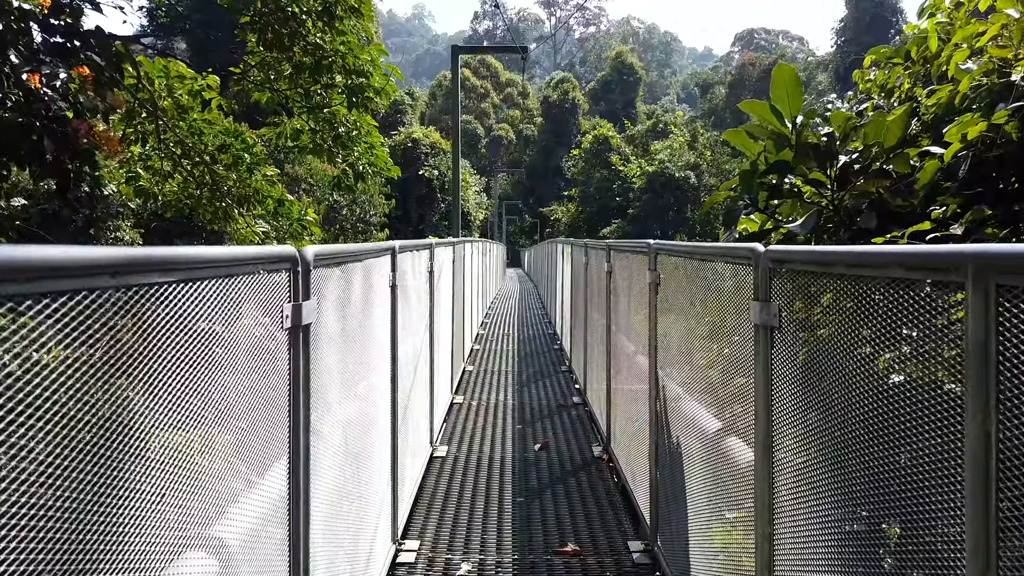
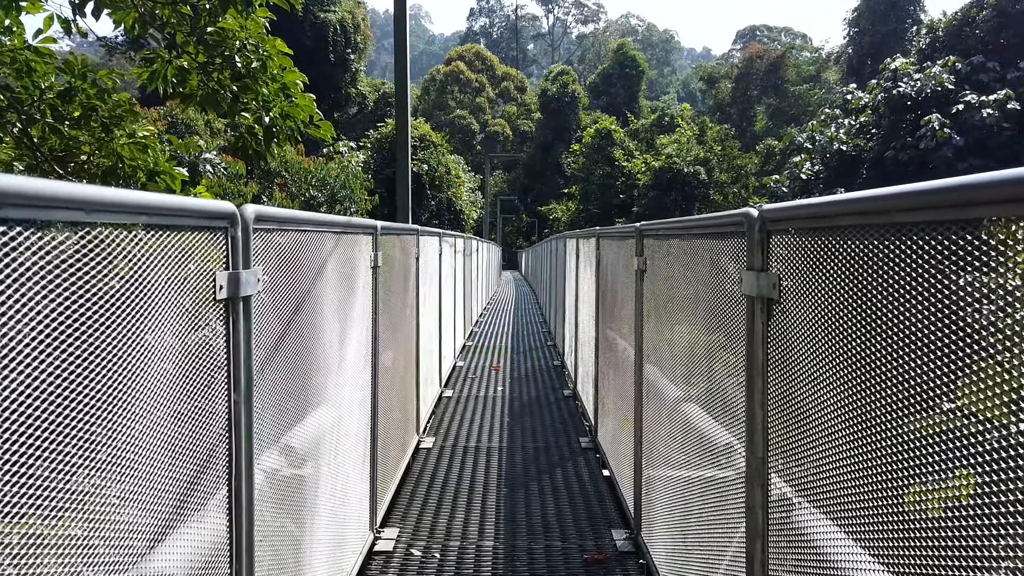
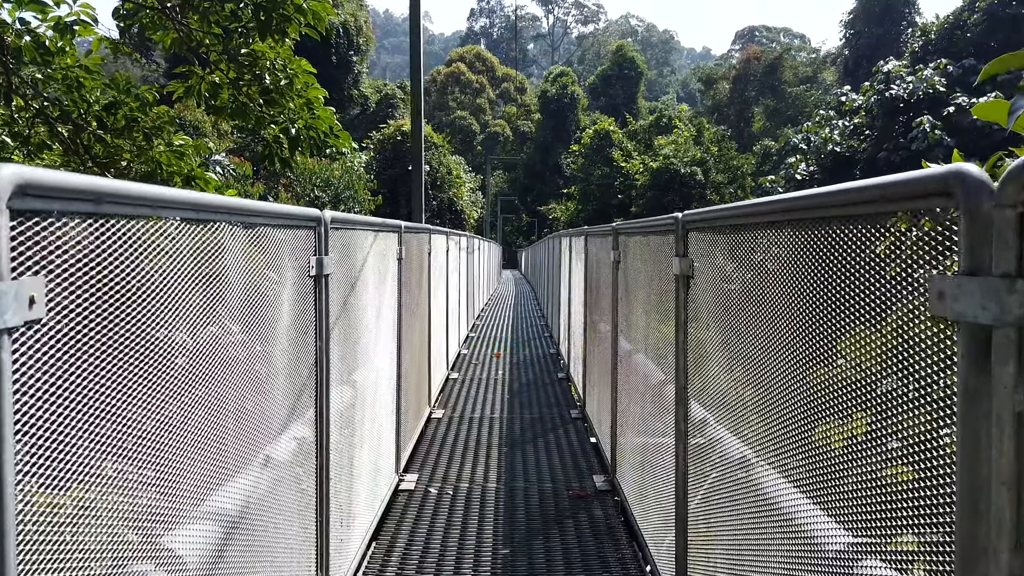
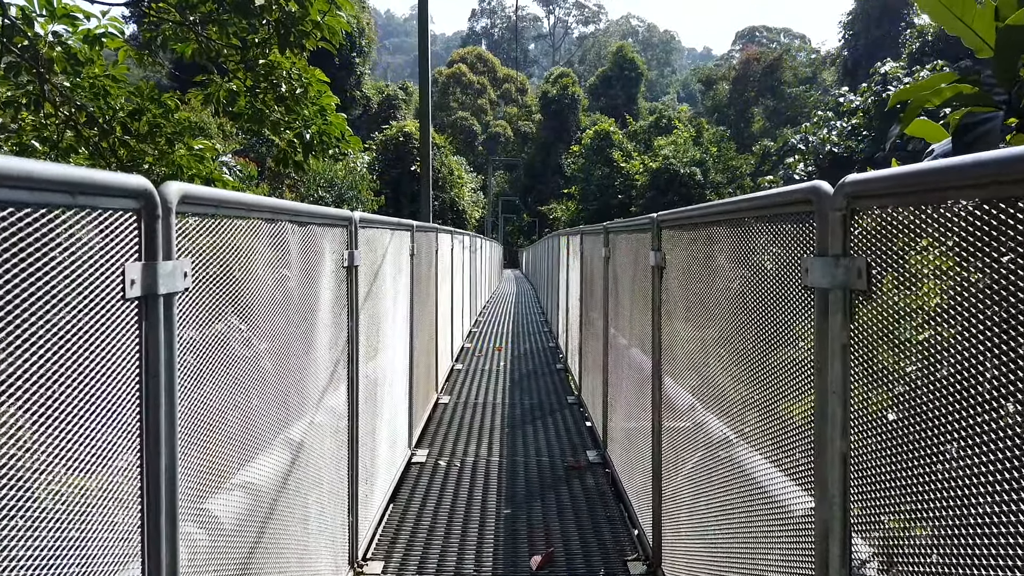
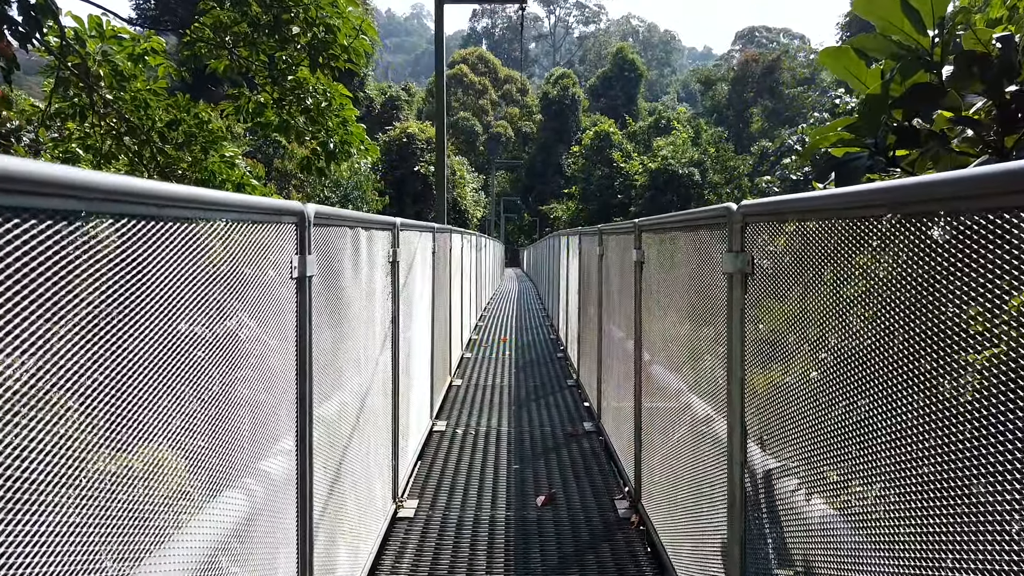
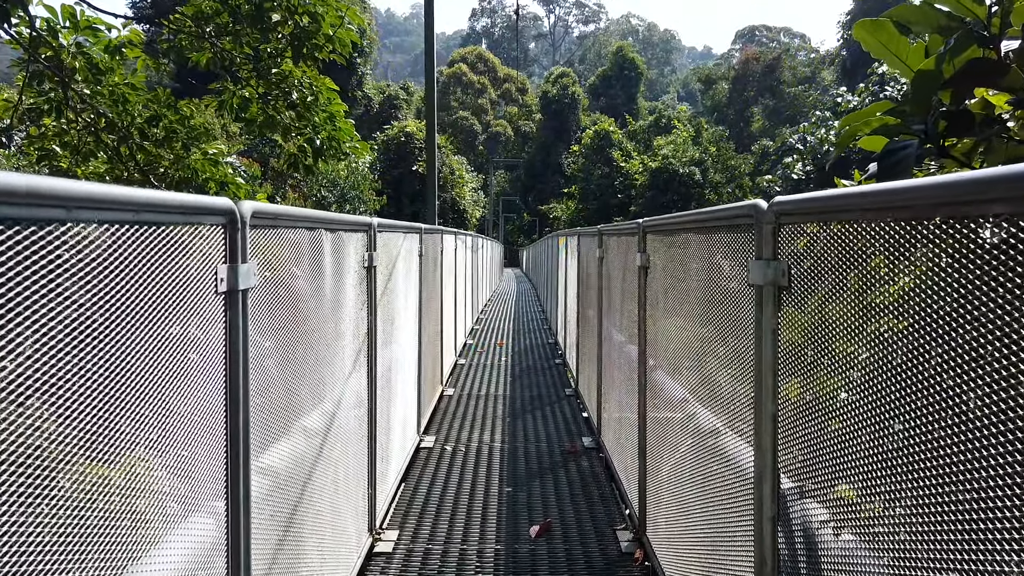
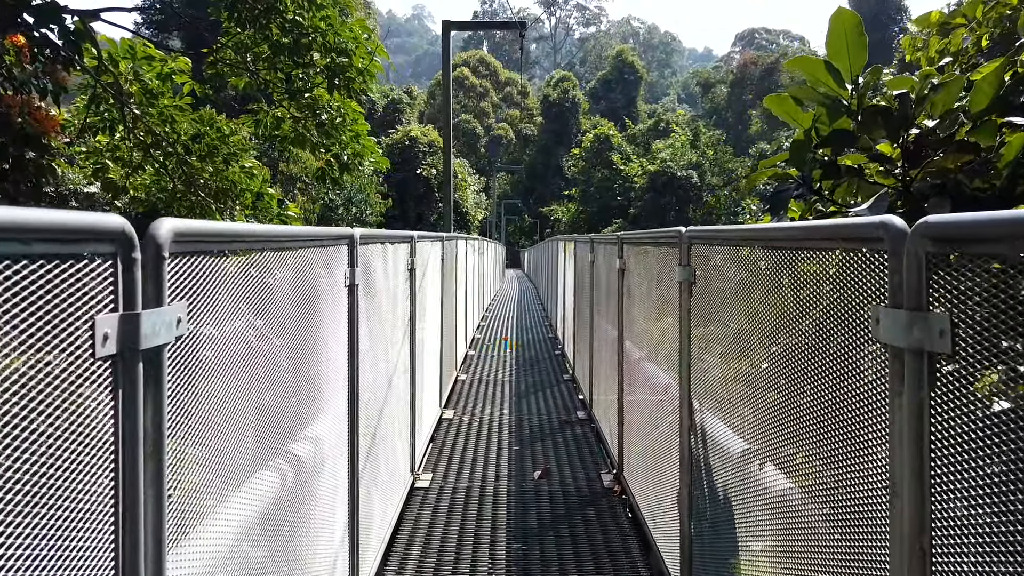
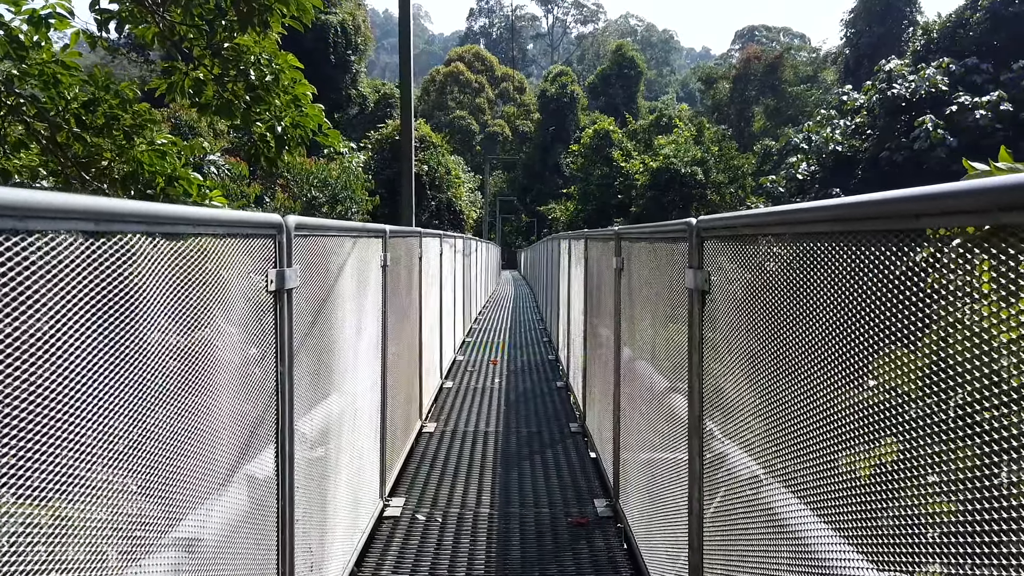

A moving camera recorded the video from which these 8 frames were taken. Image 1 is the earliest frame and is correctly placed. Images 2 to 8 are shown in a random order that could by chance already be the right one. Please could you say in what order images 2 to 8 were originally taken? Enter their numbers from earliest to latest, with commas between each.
7, 5, 6, 4, 3, 8, 2
